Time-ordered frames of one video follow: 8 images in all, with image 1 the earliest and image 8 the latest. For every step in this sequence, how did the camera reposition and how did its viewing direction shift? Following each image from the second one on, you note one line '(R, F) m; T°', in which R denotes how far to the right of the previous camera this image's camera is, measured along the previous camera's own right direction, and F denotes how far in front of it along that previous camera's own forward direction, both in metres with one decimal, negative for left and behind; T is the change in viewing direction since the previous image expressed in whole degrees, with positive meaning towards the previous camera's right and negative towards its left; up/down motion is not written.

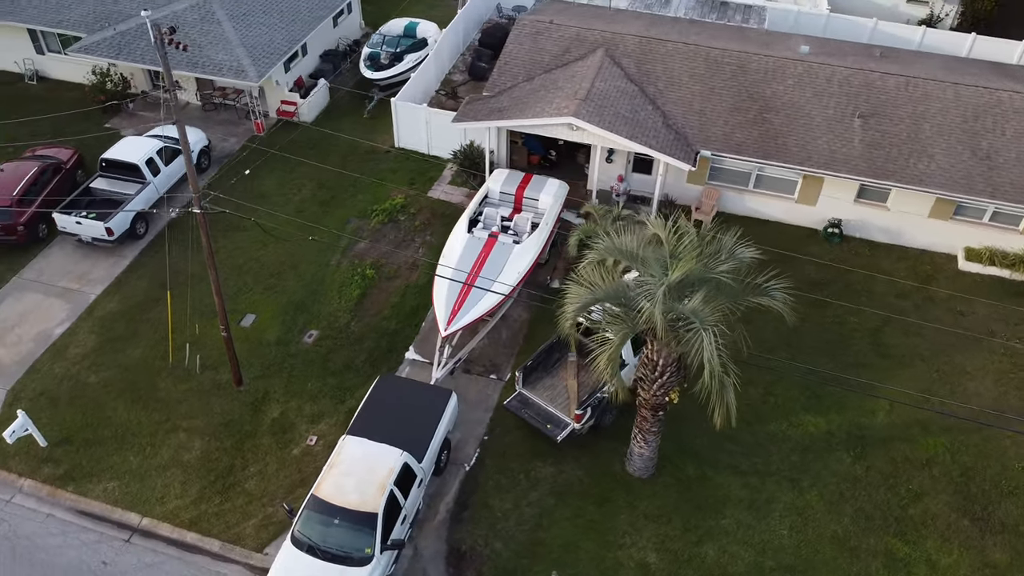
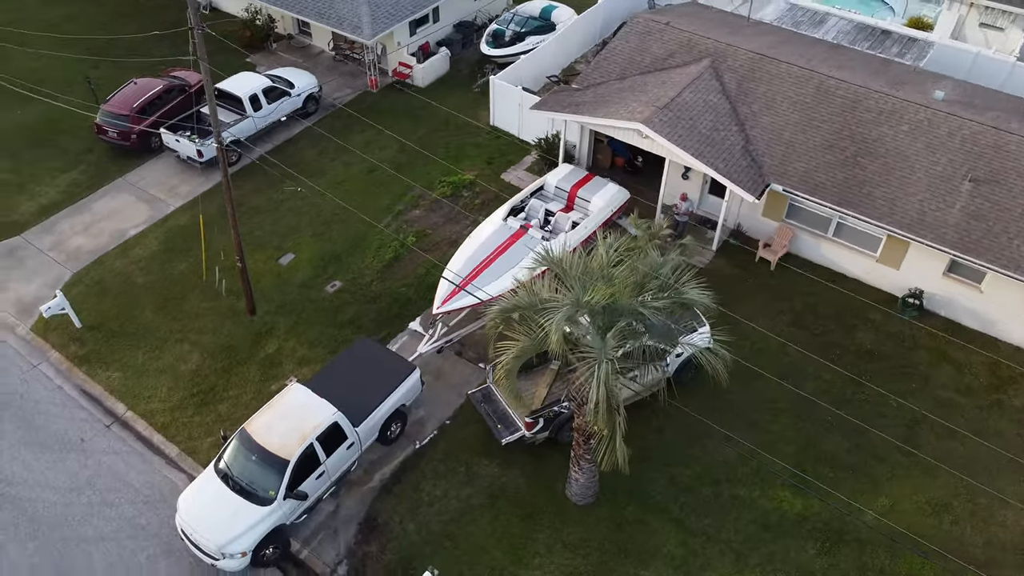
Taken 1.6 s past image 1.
(+3.6, +0.7) m; -14°
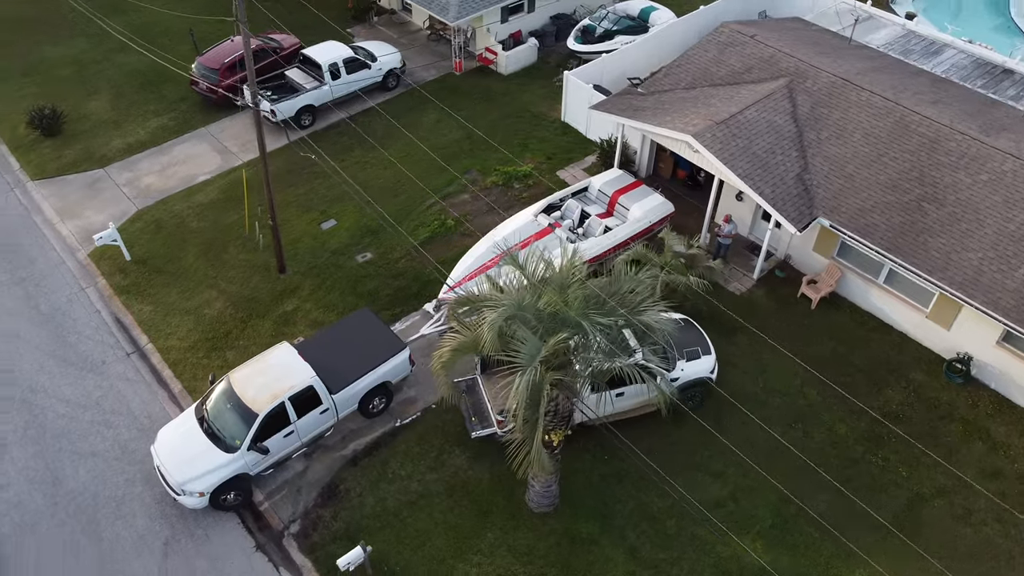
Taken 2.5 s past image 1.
(+2.3, +0.3) m; -9°
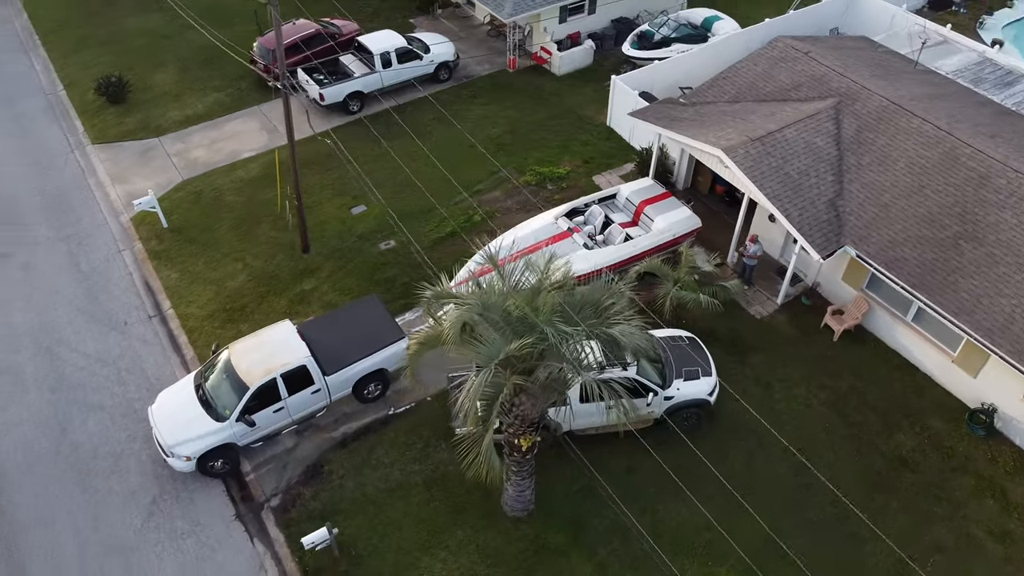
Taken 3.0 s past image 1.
(+1.4, +0.1) m; -6°
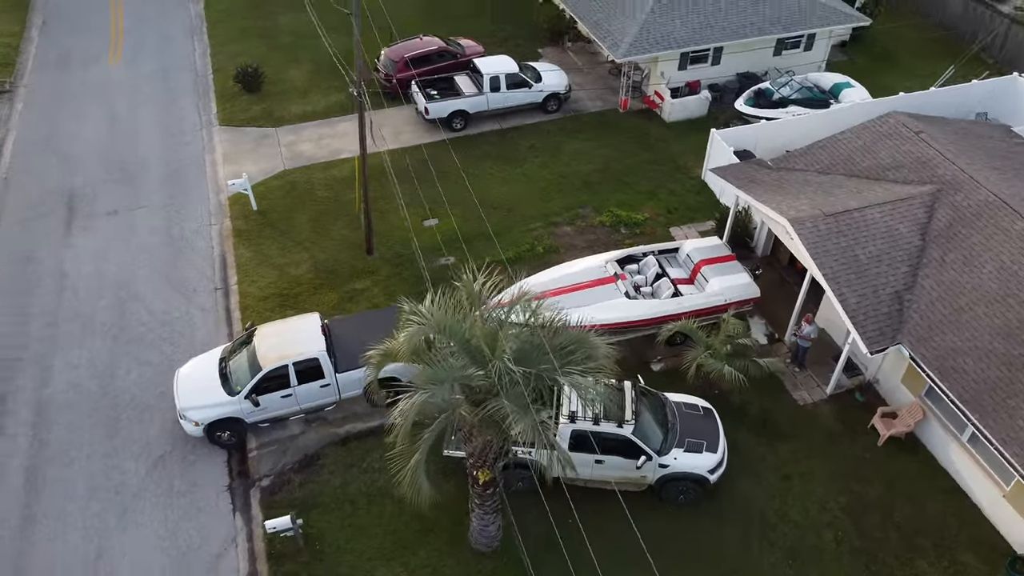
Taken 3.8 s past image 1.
(+2.3, +0.3) m; -11°
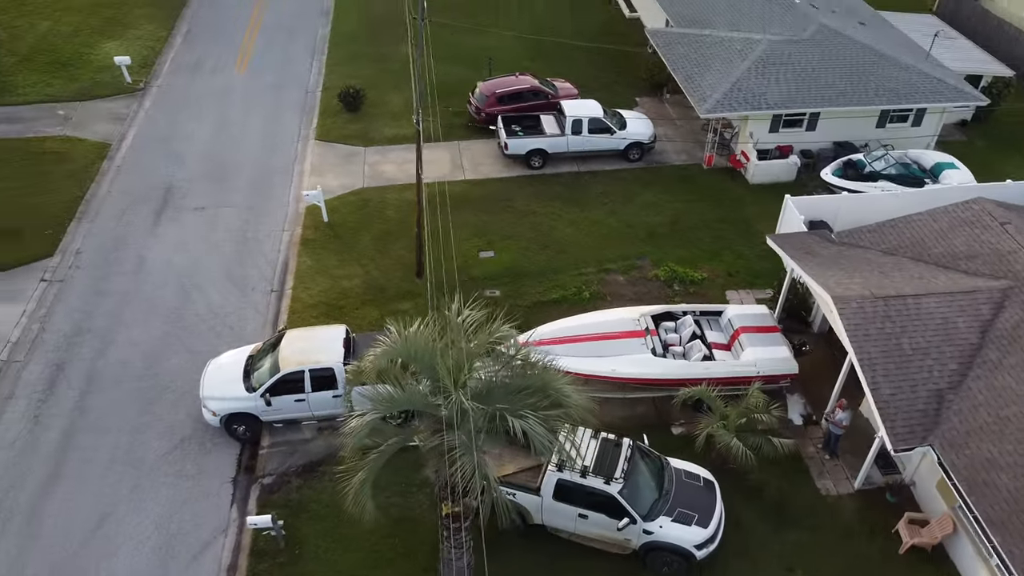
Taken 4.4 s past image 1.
(+1.9, +0.2) m; -9°
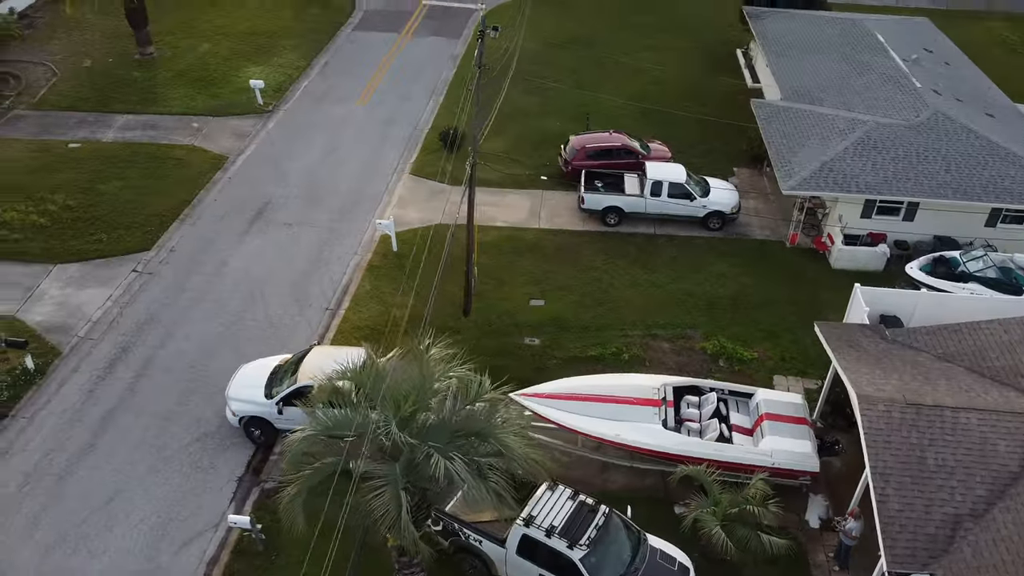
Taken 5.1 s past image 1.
(+2.3, +0.2) m; -10°
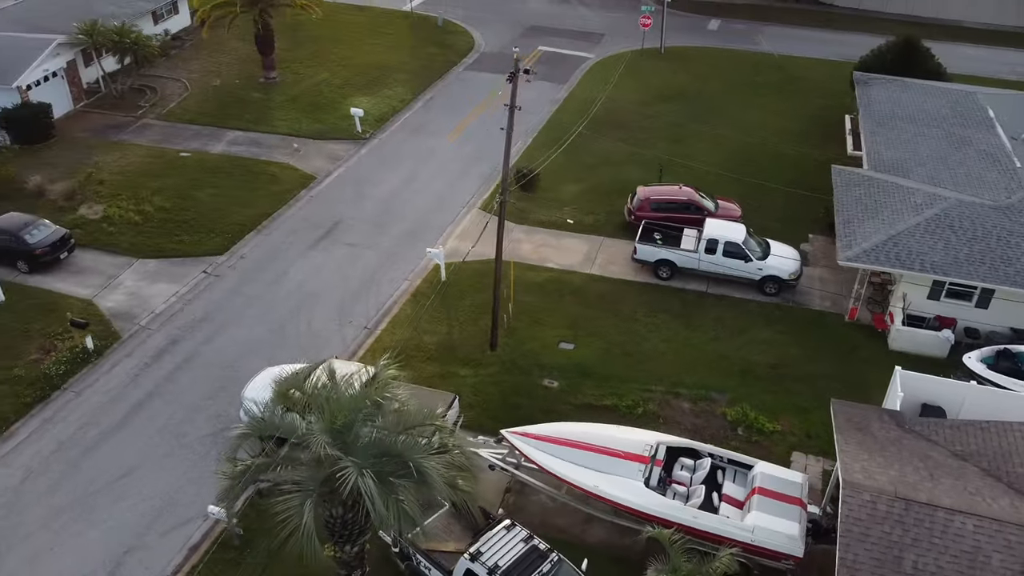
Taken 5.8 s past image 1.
(+2.5, +0.1) m; -10°
